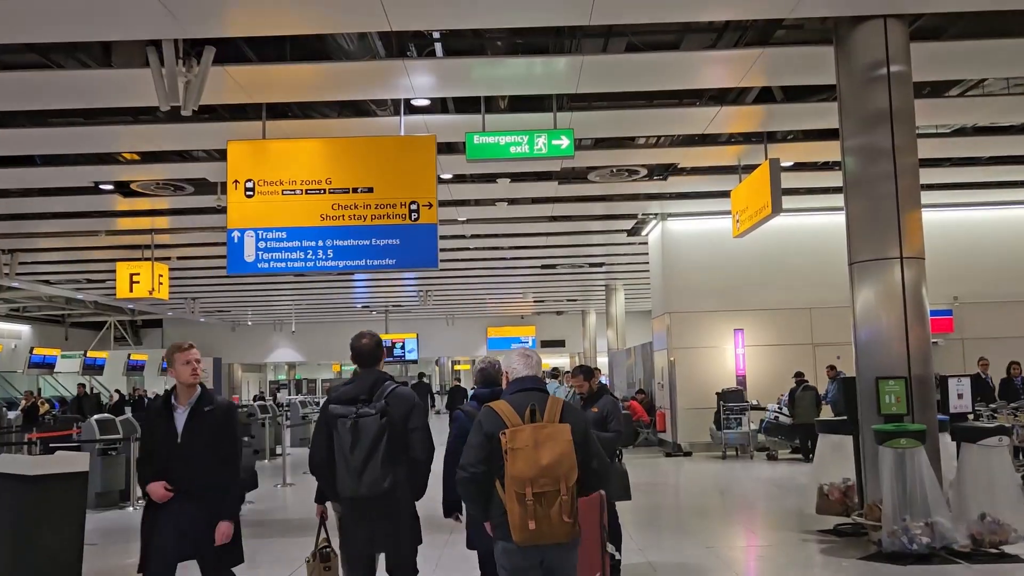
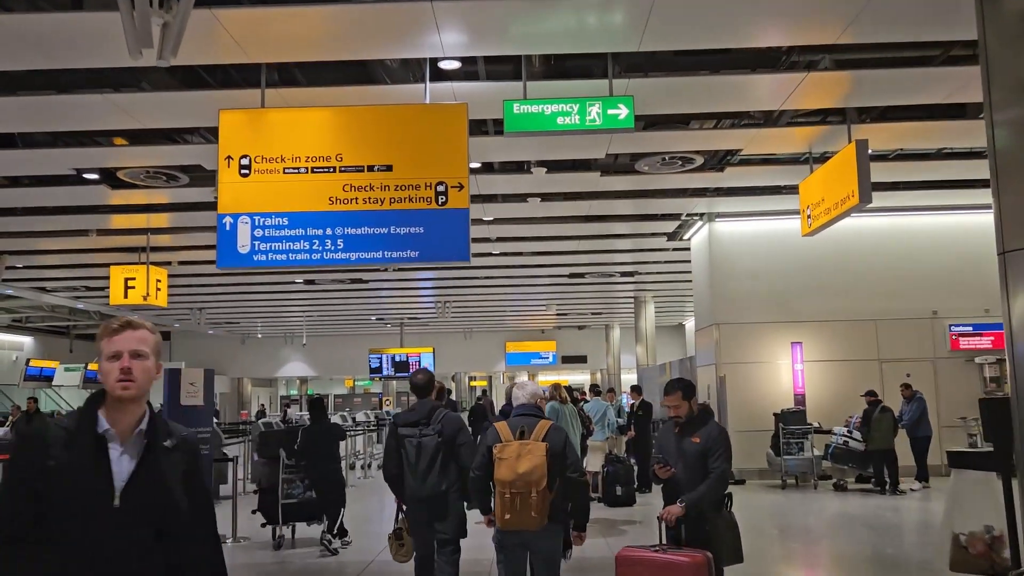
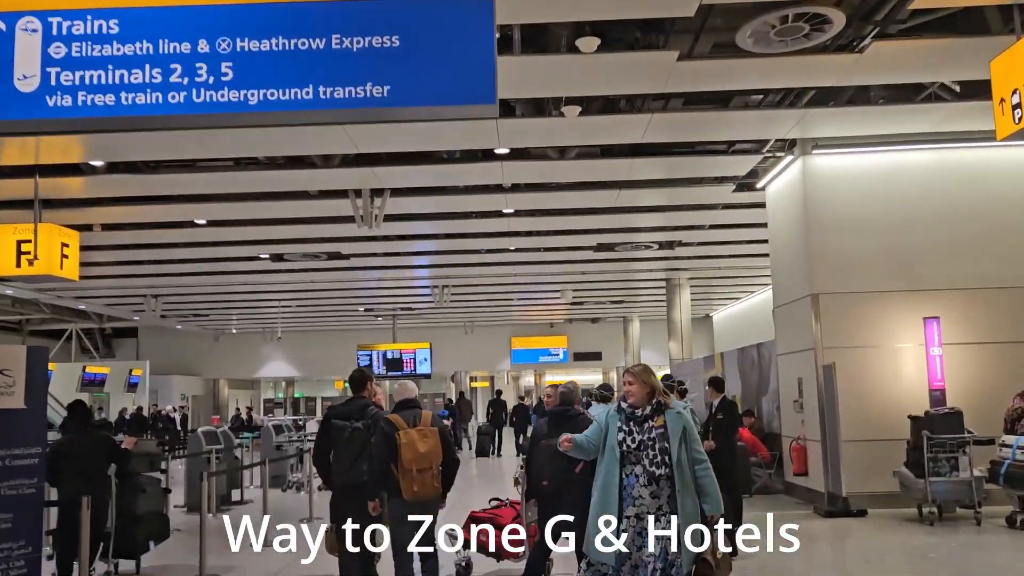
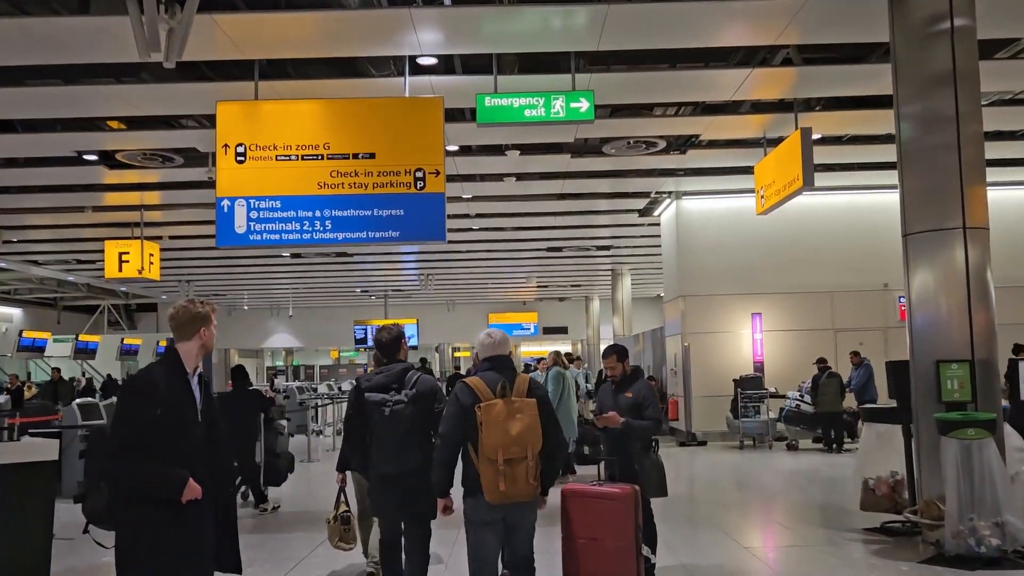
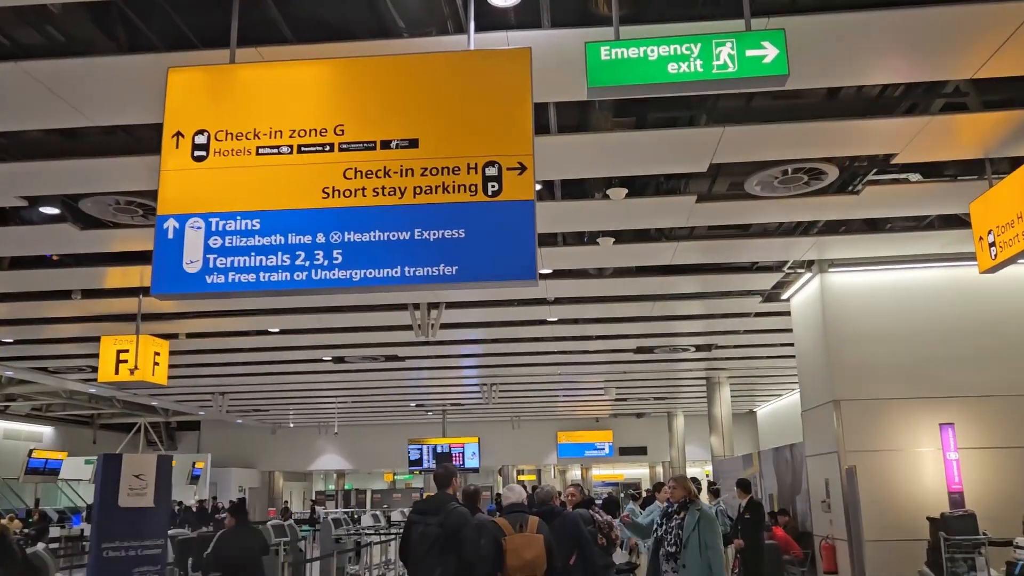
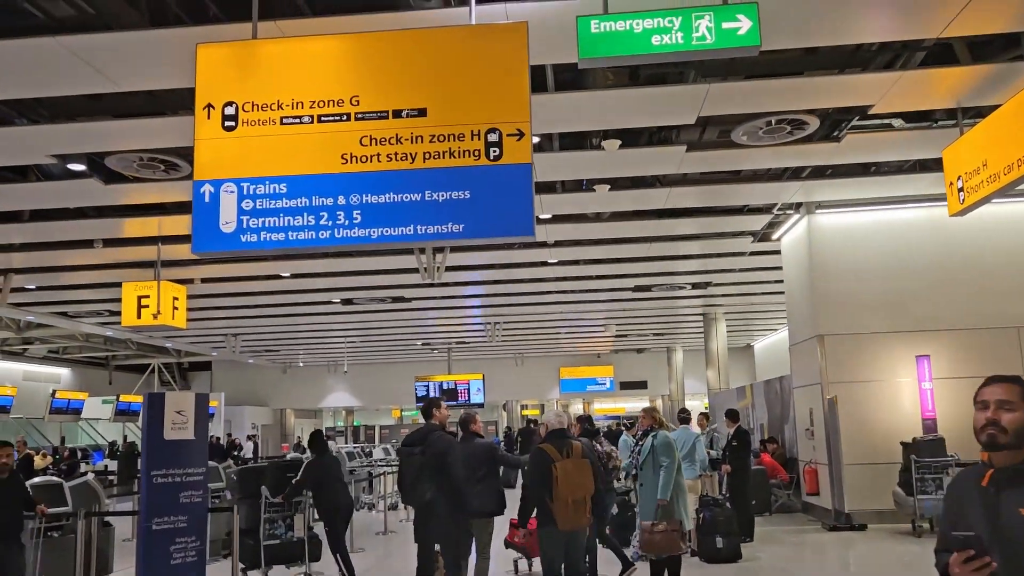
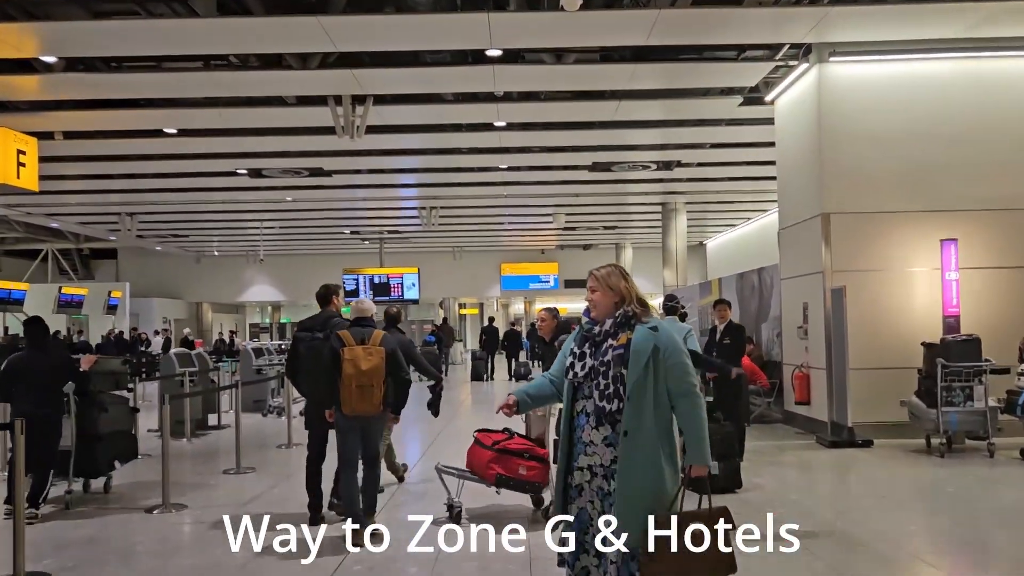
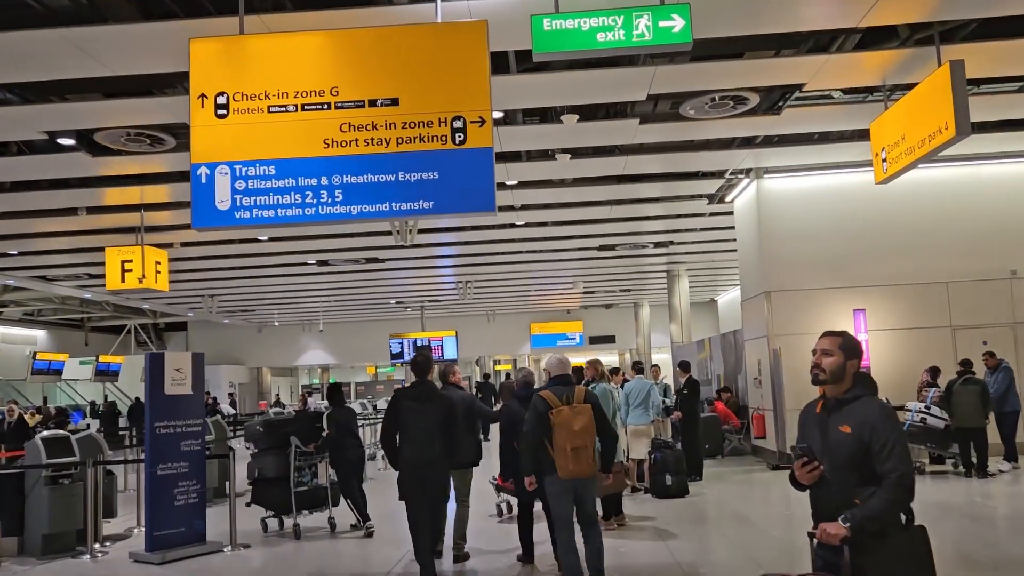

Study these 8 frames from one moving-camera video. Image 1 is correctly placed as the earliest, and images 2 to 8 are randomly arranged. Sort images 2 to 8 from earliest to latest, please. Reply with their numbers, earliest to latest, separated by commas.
4, 2, 8, 6, 5, 3, 7
